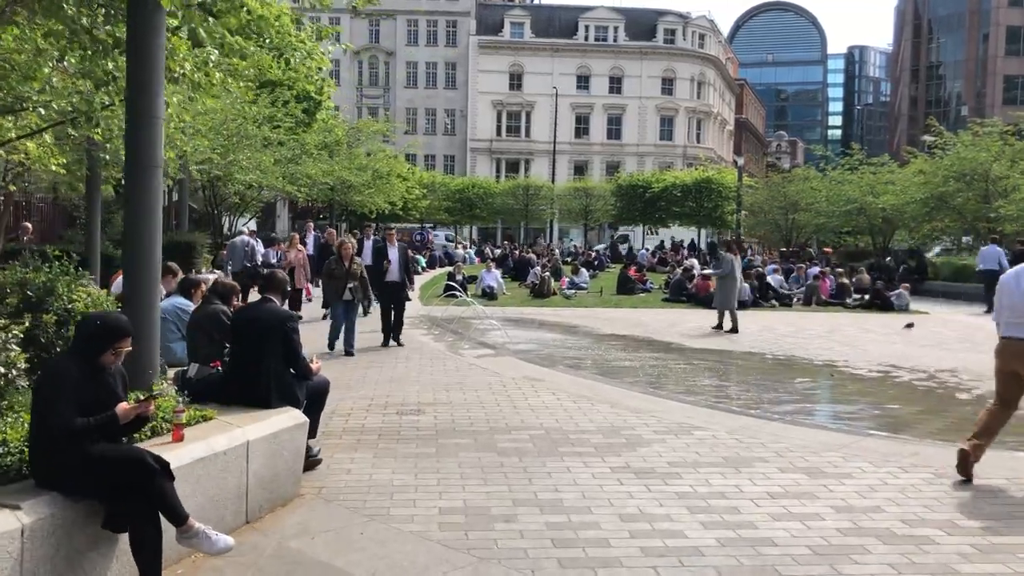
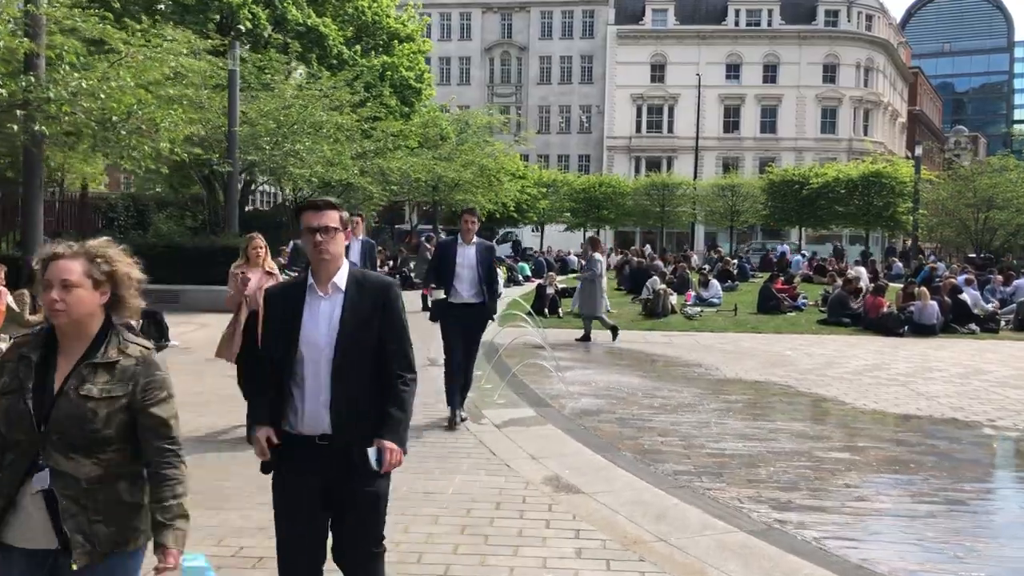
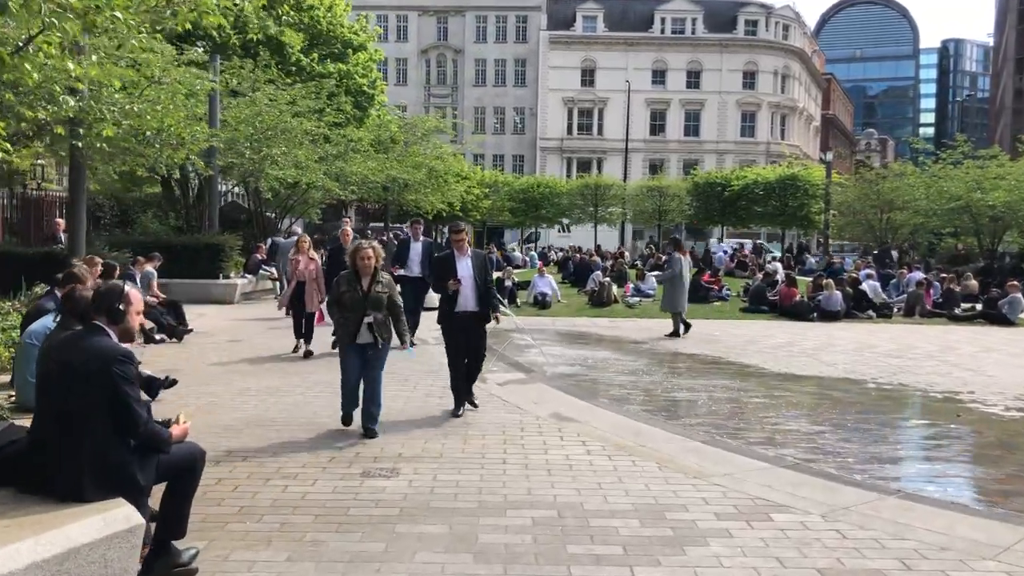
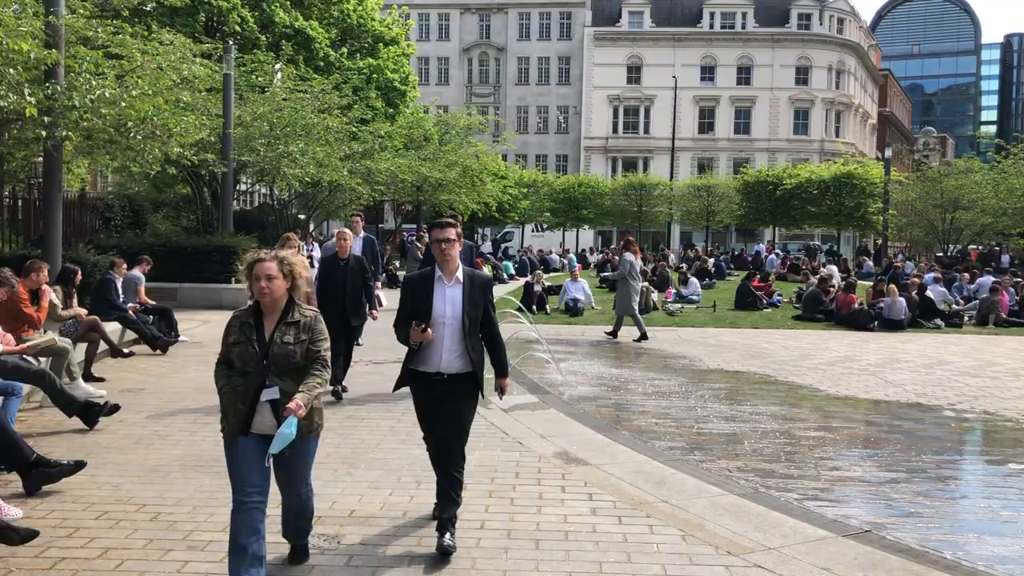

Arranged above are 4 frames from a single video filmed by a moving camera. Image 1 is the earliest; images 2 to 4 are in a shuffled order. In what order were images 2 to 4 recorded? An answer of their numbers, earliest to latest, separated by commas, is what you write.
3, 4, 2
